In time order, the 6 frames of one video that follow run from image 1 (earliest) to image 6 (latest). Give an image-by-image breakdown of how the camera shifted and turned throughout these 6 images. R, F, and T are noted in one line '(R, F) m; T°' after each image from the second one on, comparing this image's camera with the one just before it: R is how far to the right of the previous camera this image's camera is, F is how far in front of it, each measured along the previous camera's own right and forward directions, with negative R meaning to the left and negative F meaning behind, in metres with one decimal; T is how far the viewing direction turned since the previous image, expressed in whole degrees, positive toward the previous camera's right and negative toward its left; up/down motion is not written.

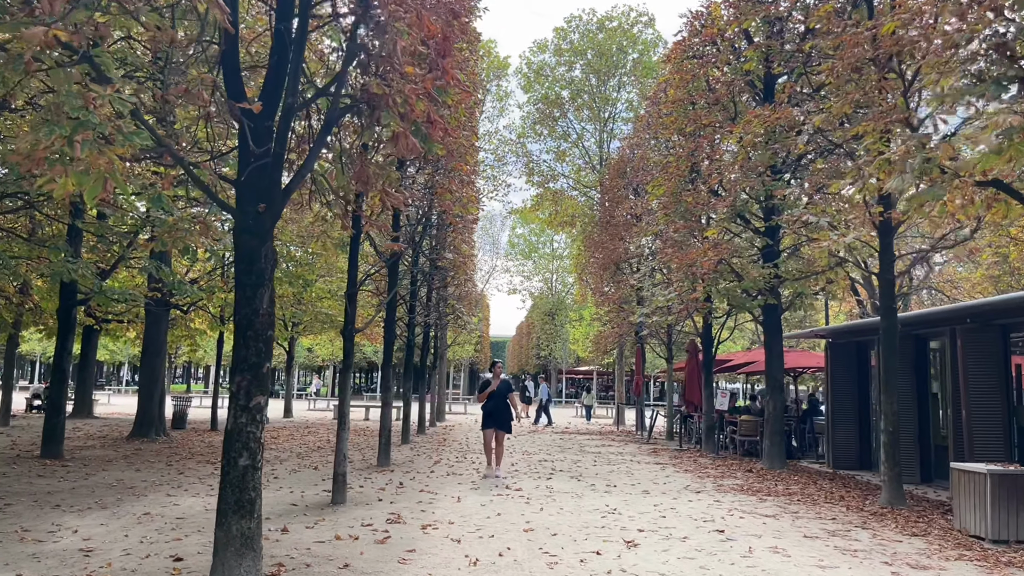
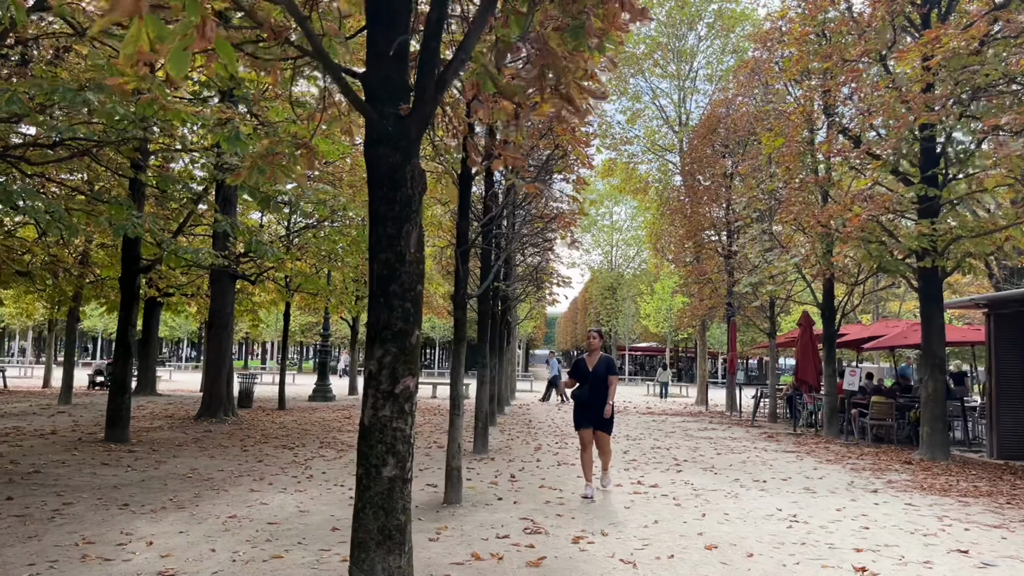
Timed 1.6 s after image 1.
(-1.1, +1.7) m; -3°
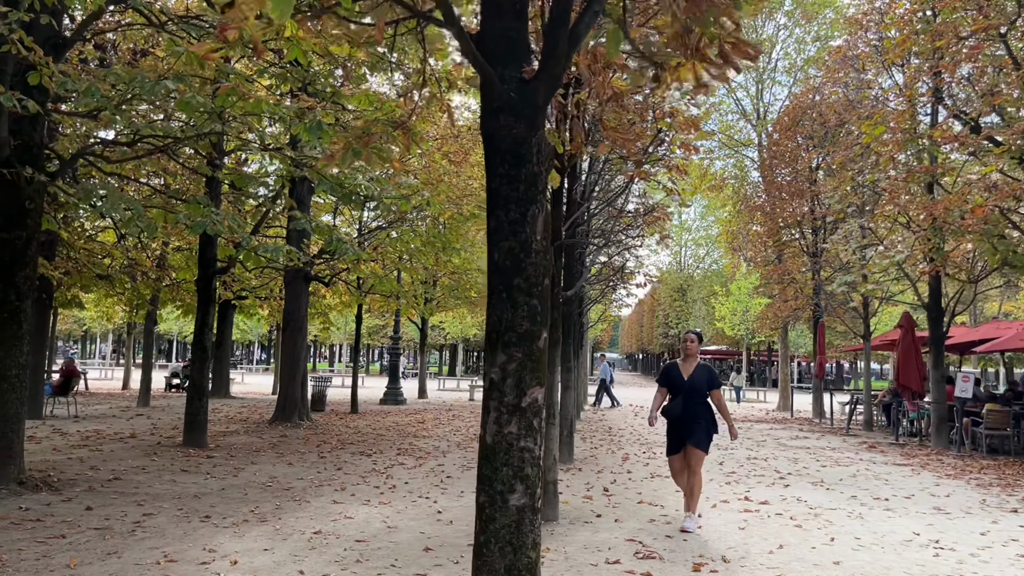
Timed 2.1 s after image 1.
(-0.4, +0.6) m; -4°
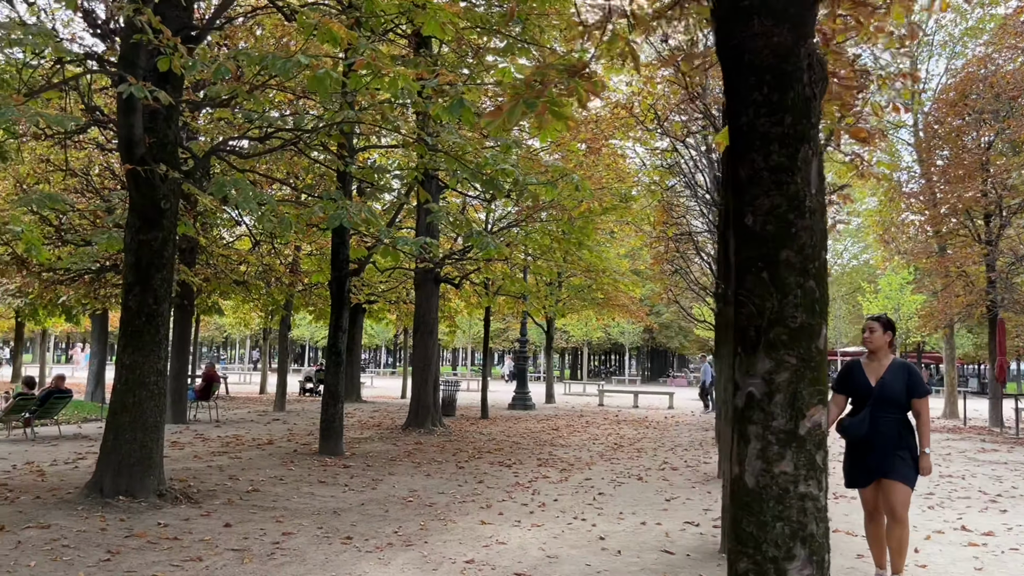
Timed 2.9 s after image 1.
(-0.4, +0.9) m; -9°
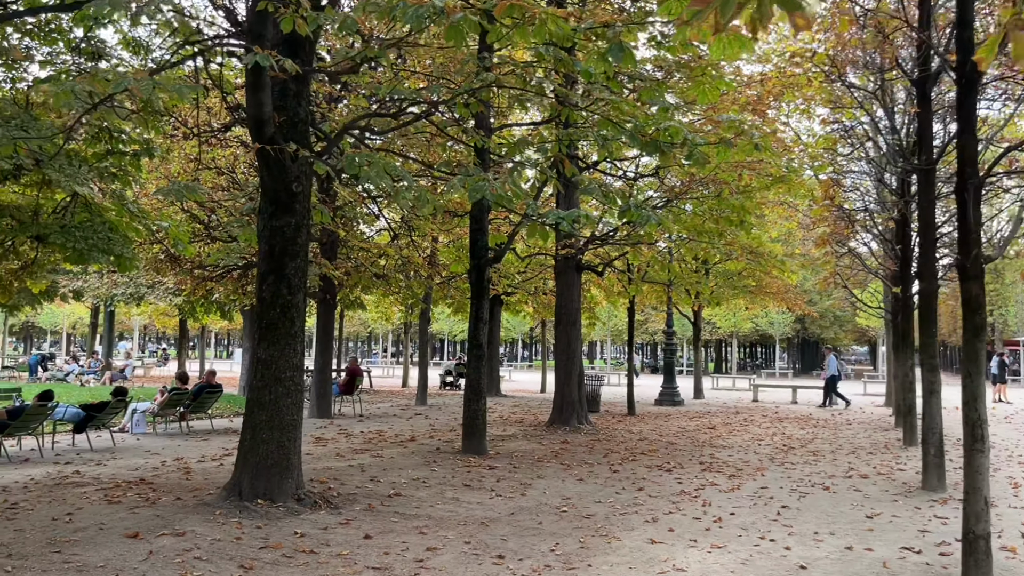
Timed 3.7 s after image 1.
(-0.3, +0.9) m; -10°
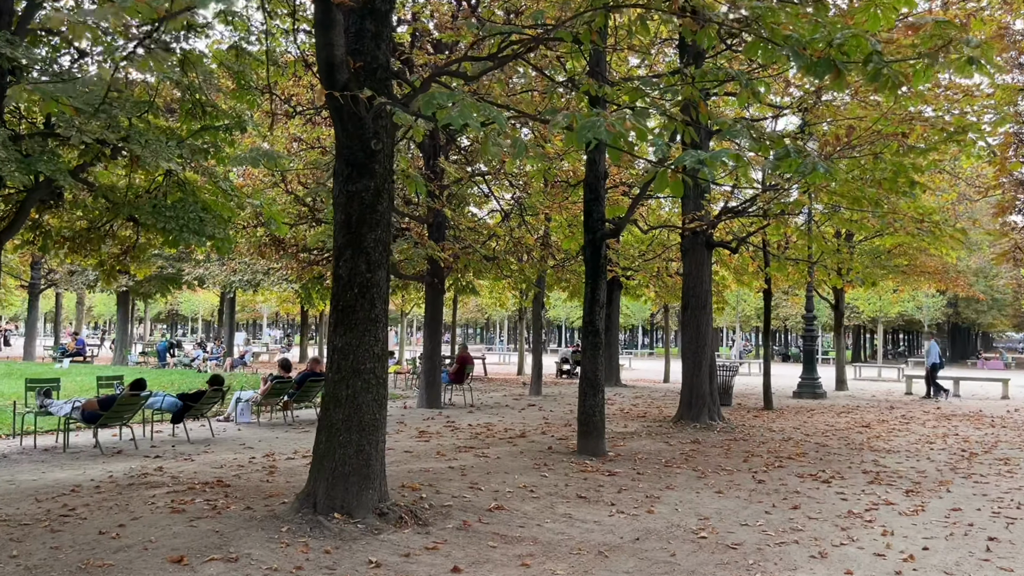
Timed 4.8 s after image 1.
(0.0, +1.3) m; -9°
